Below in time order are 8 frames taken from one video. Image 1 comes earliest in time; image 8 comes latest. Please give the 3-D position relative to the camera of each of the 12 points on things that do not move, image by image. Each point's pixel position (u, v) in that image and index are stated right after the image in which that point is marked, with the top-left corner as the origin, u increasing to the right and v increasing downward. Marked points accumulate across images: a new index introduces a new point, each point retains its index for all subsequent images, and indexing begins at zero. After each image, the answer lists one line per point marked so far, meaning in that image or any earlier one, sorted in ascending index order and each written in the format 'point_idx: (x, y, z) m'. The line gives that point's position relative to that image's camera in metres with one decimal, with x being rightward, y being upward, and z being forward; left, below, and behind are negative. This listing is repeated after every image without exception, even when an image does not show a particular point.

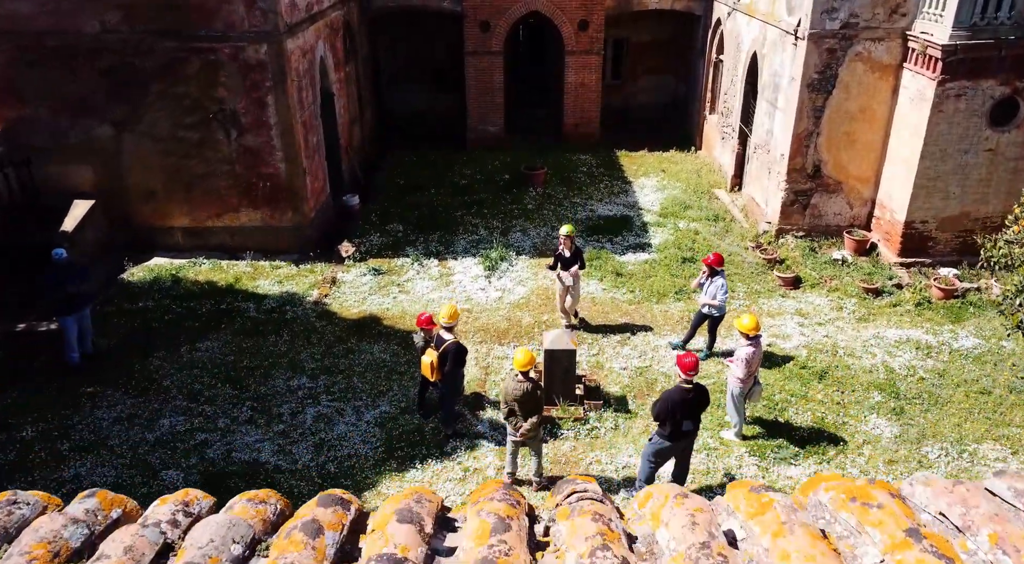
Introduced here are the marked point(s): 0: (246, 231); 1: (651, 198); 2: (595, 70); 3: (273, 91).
0: (-4.6, +0.9, +13.4) m
1: (+2.8, +1.7, +15.8) m
2: (+2.0, +5.2, +19.3) m
3: (-3.8, +3.0, +12.4) m
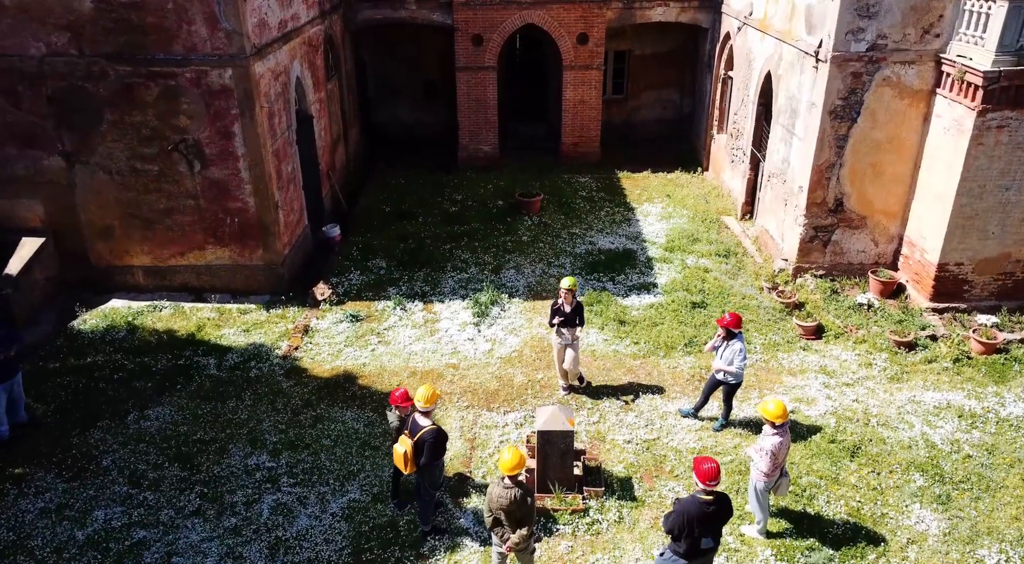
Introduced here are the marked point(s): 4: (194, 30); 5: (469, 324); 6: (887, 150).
0: (-4.7, +0.2, +12.2) m
1: (+2.7, +1.0, +14.6) m
2: (+1.9, +4.6, +18.2) m
3: (-3.9, +2.3, +11.2) m
4: (-4.3, +3.4, +10.6) m
5: (-0.6, -0.6, +11.2) m
6: (+5.5, +1.9, +11.5) m
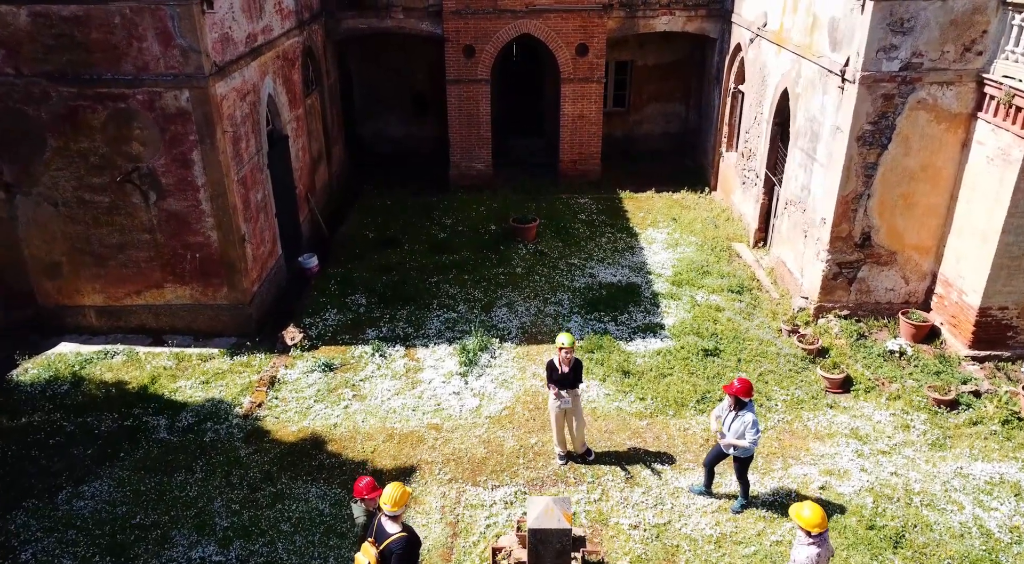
0: (-4.8, -0.4, +11.1) m
1: (+2.6, +0.4, +13.5) m
2: (+1.8, +4.0, +17.0) m
3: (-4.0, +1.7, +10.0) m
4: (-4.4, +2.9, +9.4) m
5: (-0.7, -1.2, +10.0) m
6: (+5.4, +1.3, +10.3) m
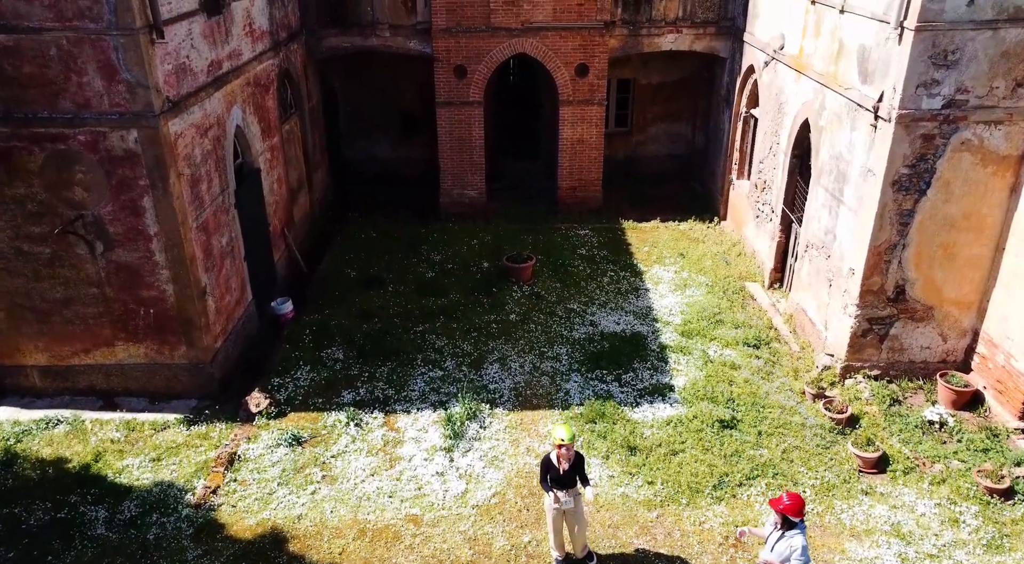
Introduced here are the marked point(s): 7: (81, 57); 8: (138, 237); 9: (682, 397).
0: (-4.9, -1.1, +9.9) m
1: (+2.5, -0.3, +12.3) m
2: (+1.7, +3.2, +15.9) m
3: (-4.1, +1.0, +8.9) m
4: (-4.5, +2.1, +8.3) m
5: (-0.8, -1.9, +8.9) m
6: (+5.3, +0.6, +9.2) m
7: (-4.5, +2.4, +8.2) m
8: (-4.4, +0.5, +9.1) m
9: (+2.1, -1.4, +9.7) m
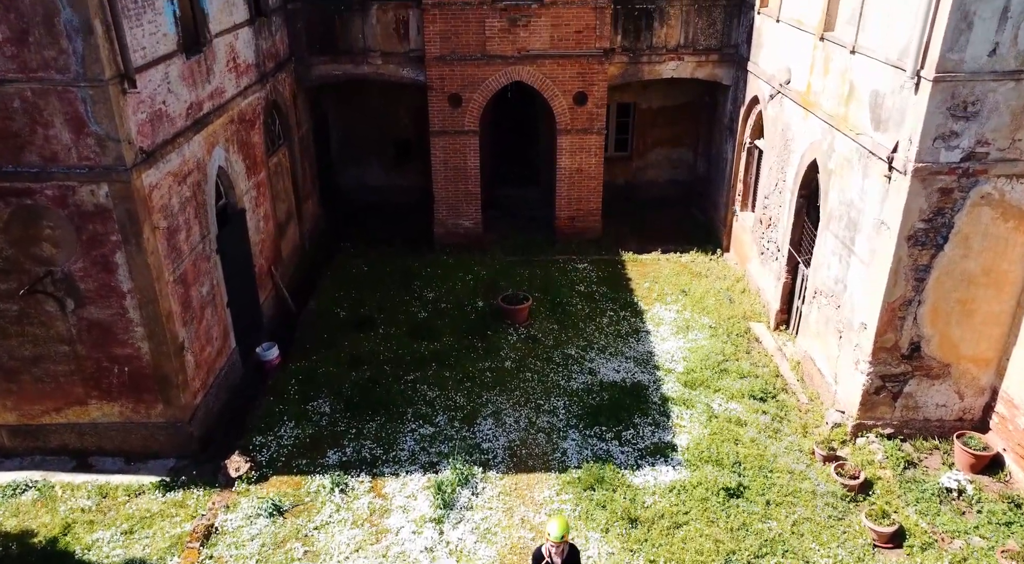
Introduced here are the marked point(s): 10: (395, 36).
0: (-5.0, -1.8, +9.4) m
1: (+2.4, -1.0, +11.8) m
2: (+1.6, +2.5, +15.4) m
3: (-4.2, +0.4, +8.4) m
4: (-4.6, +1.5, +7.8) m
5: (-0.9, -2.6, +8.4) m
6: (+5.2, 0.0, +8.7) m
7: (-4.6, +1.7, +7.7) m
8: (-4.4, -0.1, +8.6) m
9: (+2.0, -2.1, +9.2) m
10: (-2.2, +4.5, +14.4) m
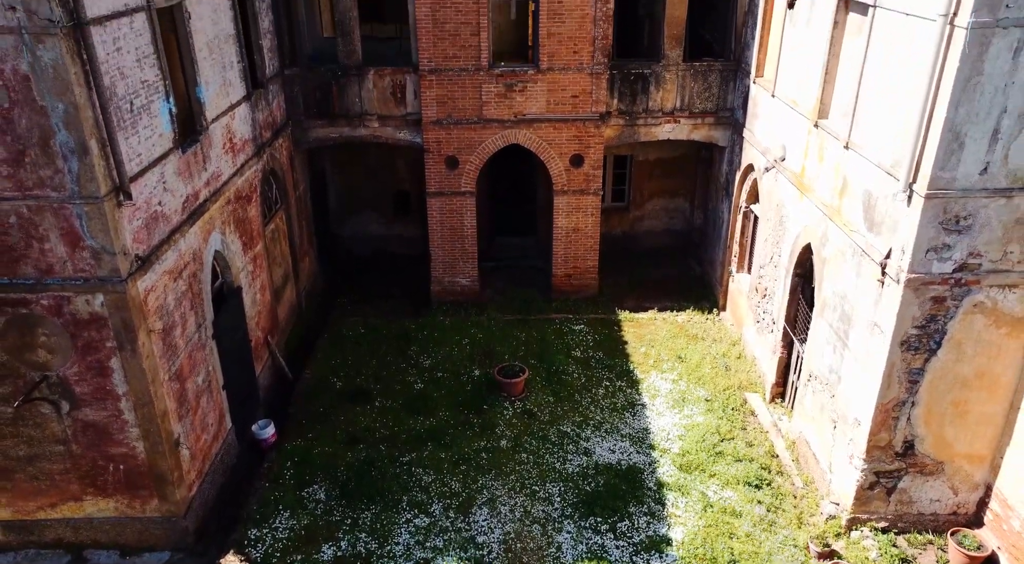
0: (-5.0, -2.9, +9.4) m
1: (+2.3, -2.1, +11.9) m
2: (+1.6, +1.4, +15.4) m
3: (-4.2, -0.8, +8.4) m
4: (-4.7, +0.3, +7.8) m
5: (-1.0, -3.7, +8.4) m
6: (+5.1, -1.2, +8.7) m
7: (-4.7, +0.6, +7.7) m
8: (-4.5, -1.3, +8.6) m
9: (+2.0, -3.2, +9.2) m
10: (-2.2, +3.4, +14.5) m
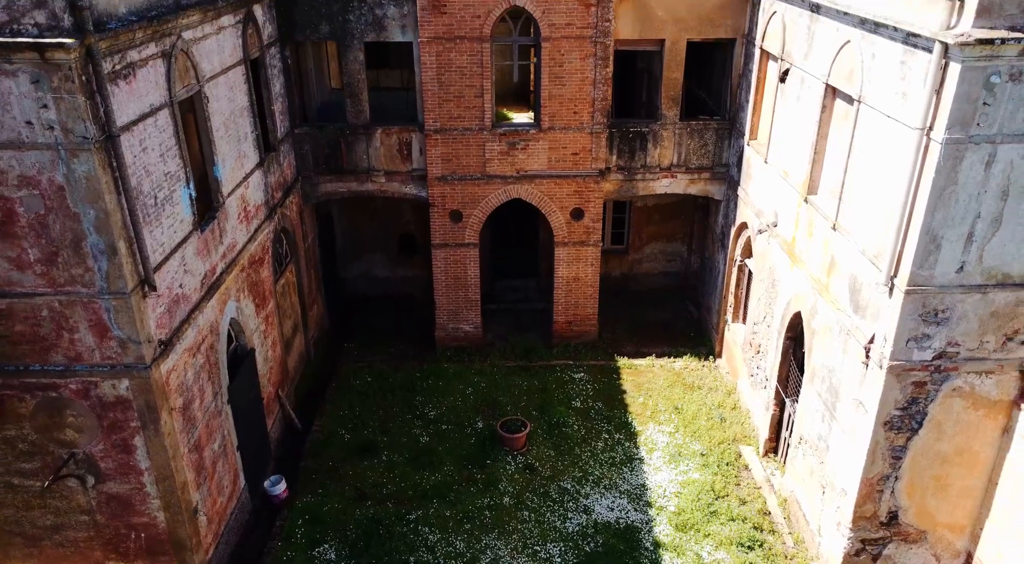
0: (-5.0, -3.9, +9.9) m
1: (+2.4, -3.1, +12.3) m
2: (+1.6, +0.4, +15.9) m
3: (-4.2, -1.7, +8.9) m
4: (-4.6, -0.6, +8.3) m
5: (-0.9, -4.6, +8.8) m
6: (+5.2, -2.1, +9.2) m
7: (-4.6, -0.4, +8.2) m
8: (-4.5, -2.2, +9.1) m
9: (+2.0, -4.2, +9.7) m
10: (-2.2, +2.4, +15.0) m
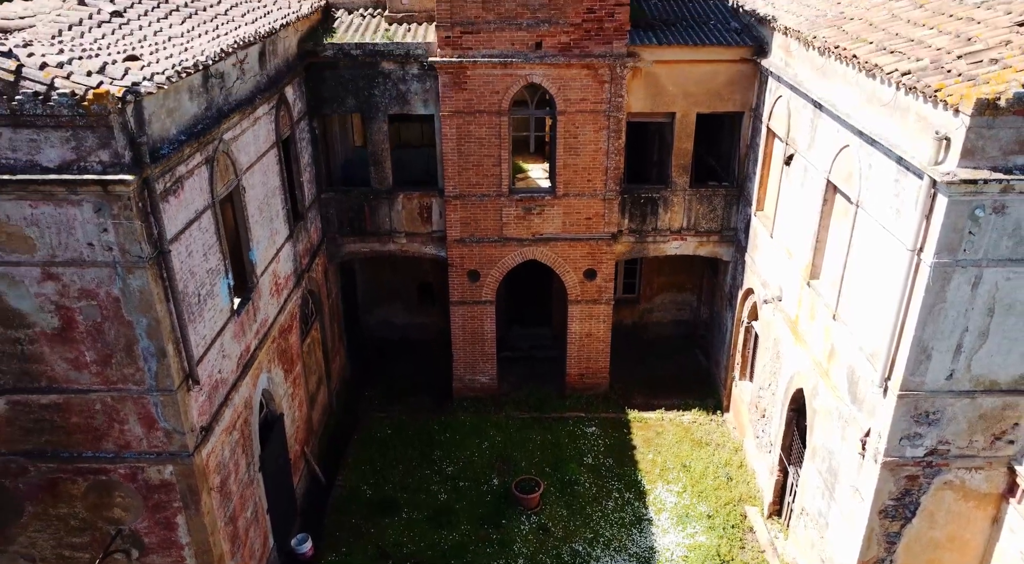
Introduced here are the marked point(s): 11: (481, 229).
0: (-4.8, -5.0, +10.5) m
1: (+2.6, -4.3, +12.9) m
2: (+1.9, -0.8, +16.5) m
3: (-4.0, -2.8, +9.5) m
4: (-4.4, -1.7, +9.0) m
5: (-0.8, -5.8, +9.4) m
6: (+5.4, -3.3, +9.7) m
7: (-4.4, -1.5, +8.9) m
8: (-4.3, -3.3, +9.8) m
9: (+2.2, -5.3, +10.2) m
10: (-1.9, +1.2, +15.6) m
11: (-0.6, +1.0, +15.5) m
